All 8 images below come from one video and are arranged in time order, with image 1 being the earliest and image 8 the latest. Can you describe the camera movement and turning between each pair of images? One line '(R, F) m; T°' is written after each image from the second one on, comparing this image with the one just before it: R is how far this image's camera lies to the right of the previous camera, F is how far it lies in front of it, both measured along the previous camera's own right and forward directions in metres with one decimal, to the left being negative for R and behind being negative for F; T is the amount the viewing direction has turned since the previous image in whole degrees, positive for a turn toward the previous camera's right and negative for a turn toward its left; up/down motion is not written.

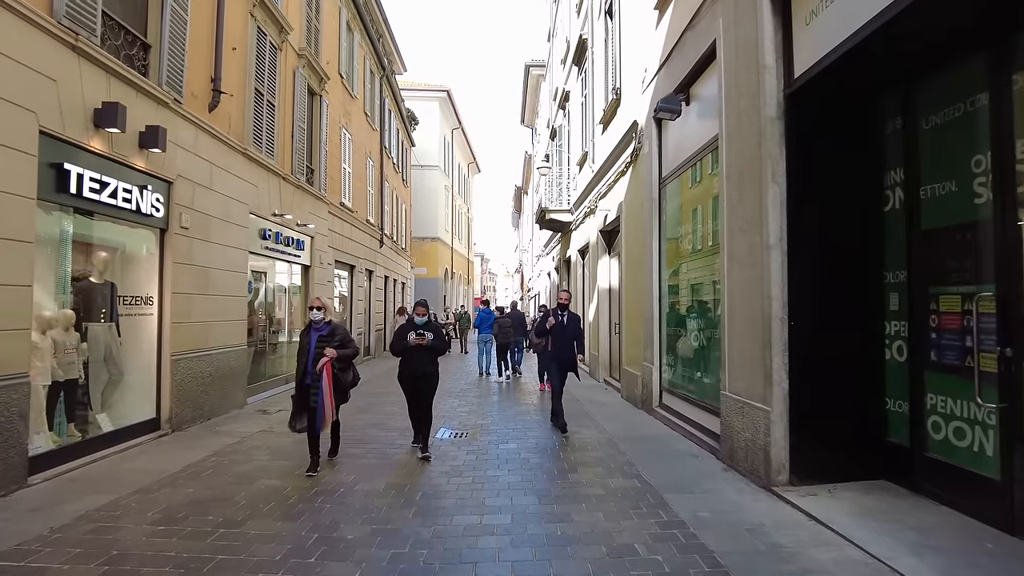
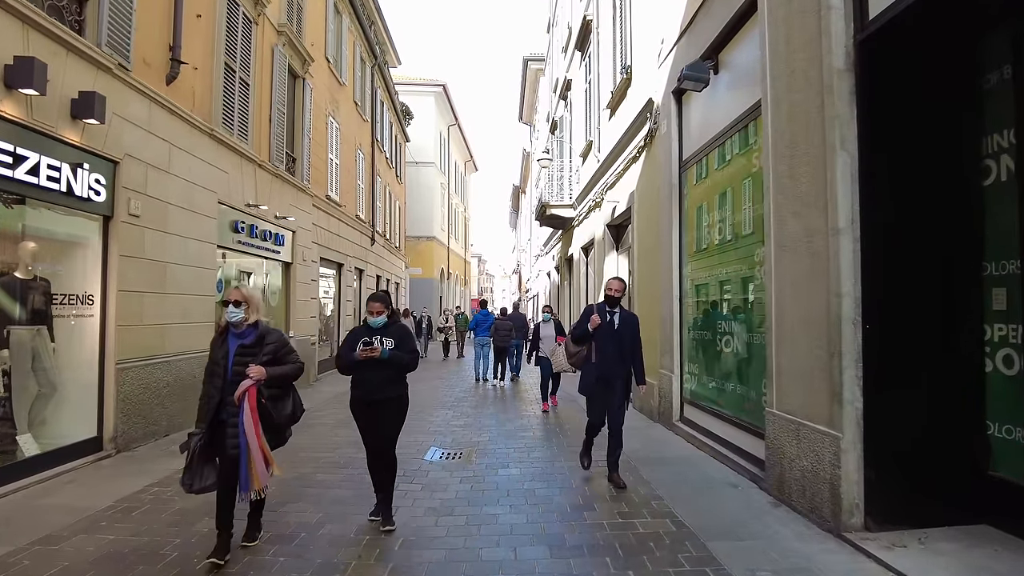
(0.0, +1.0) m; 0°
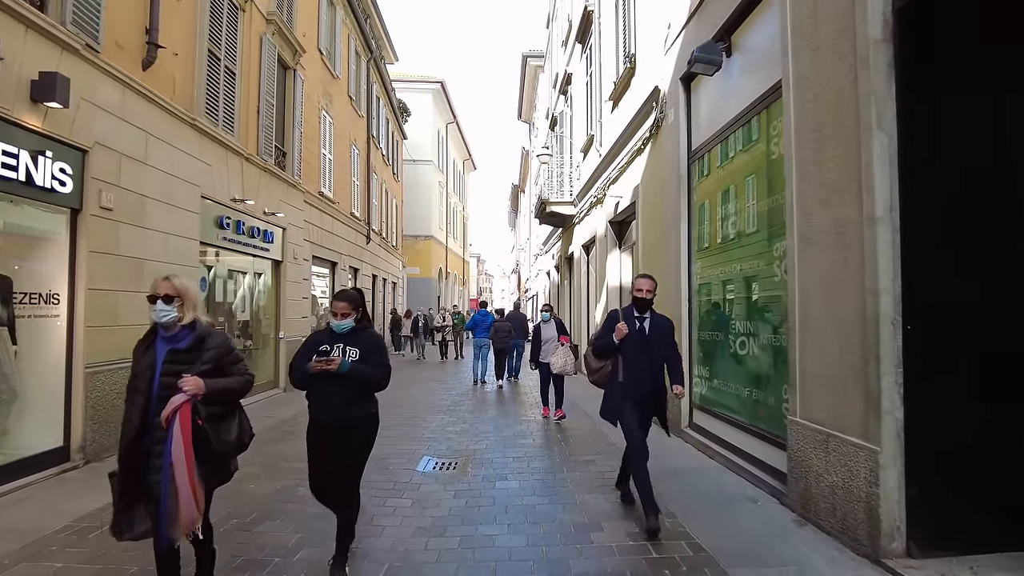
(0.0, +0.4) m; 0°
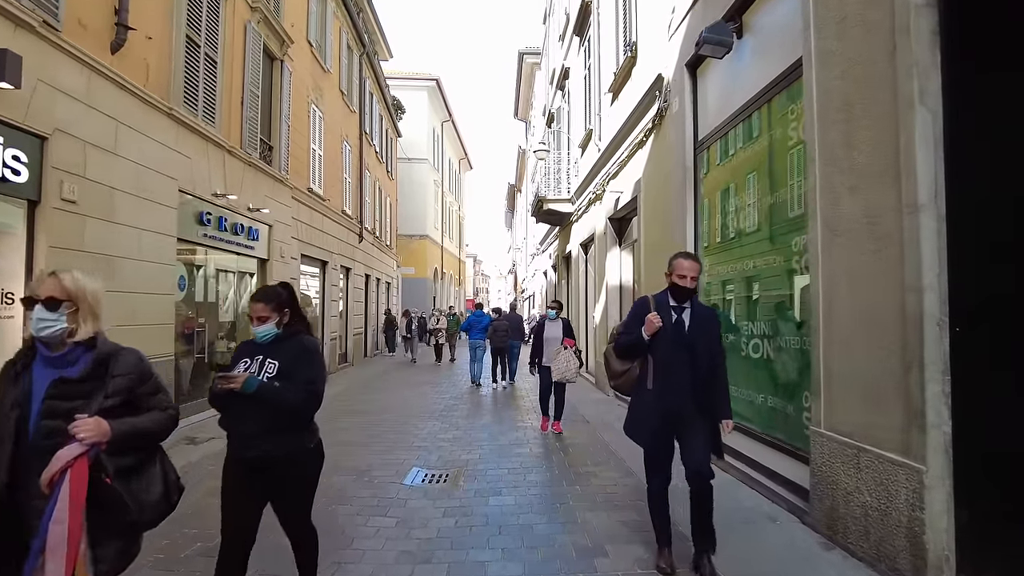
(0.0, +0.4) m; 0°
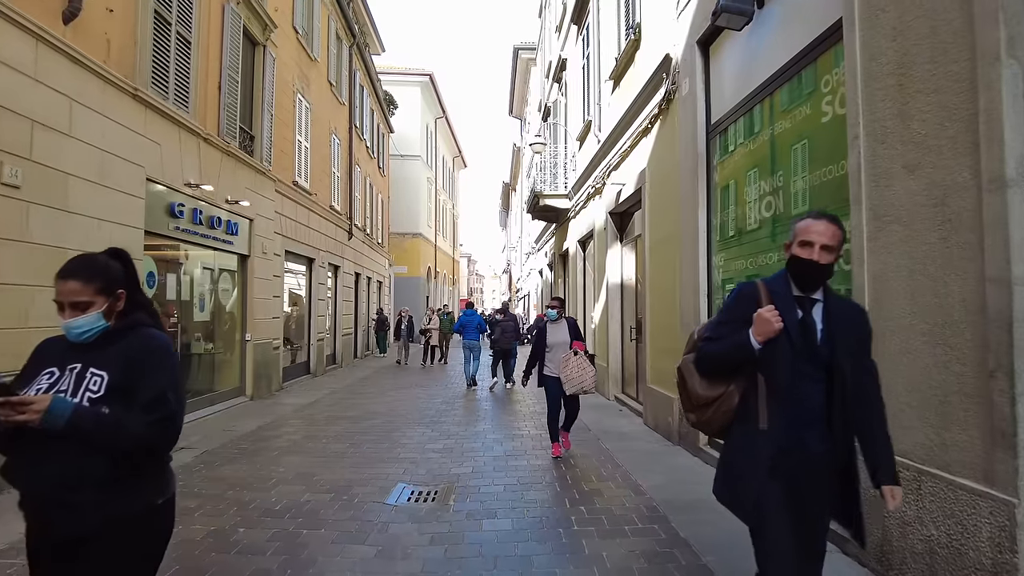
(0.0, +0.6) m; 0°
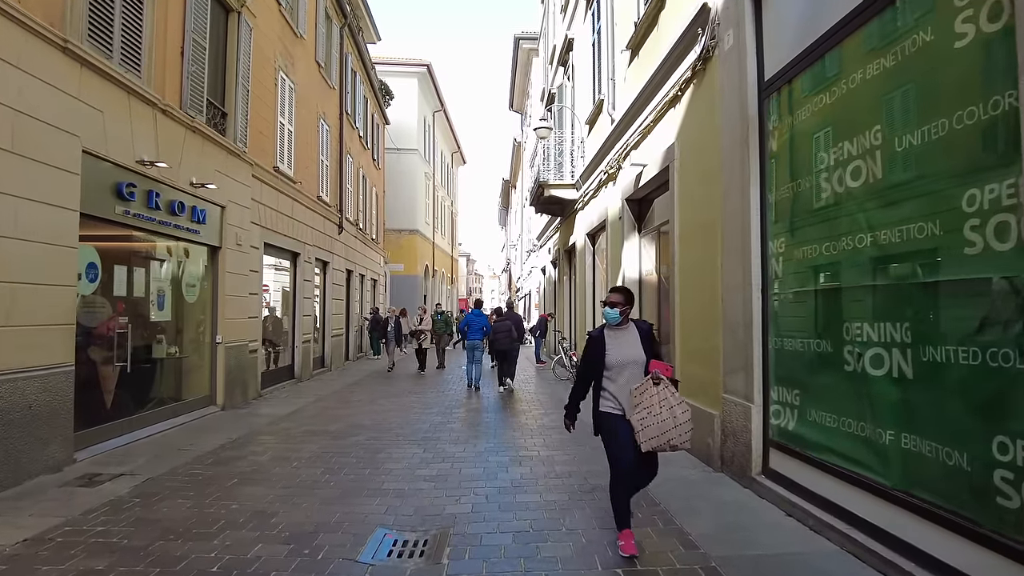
(-0.1, +1.2) m; 0°
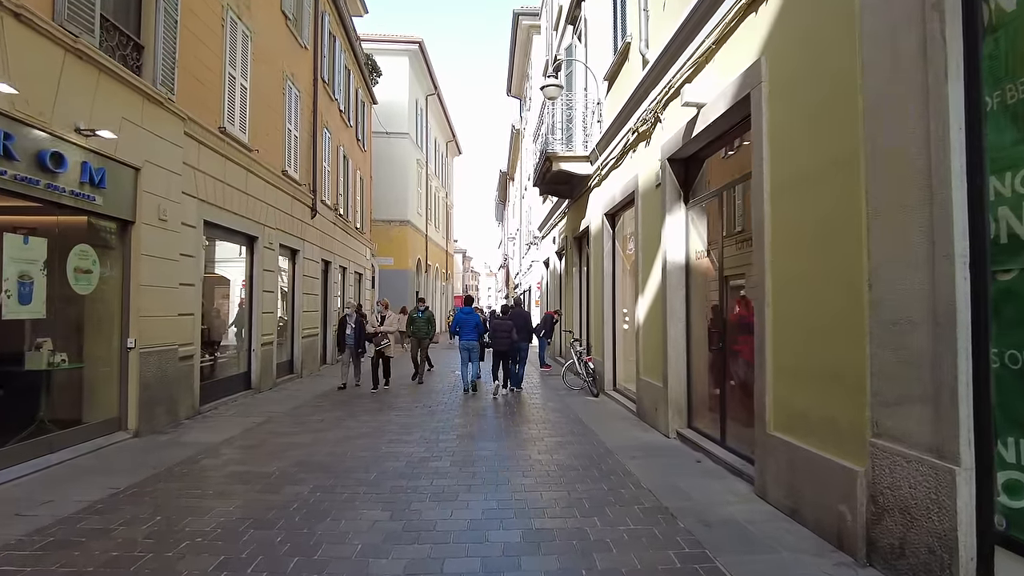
(-0.1, +2.3) m; 0°
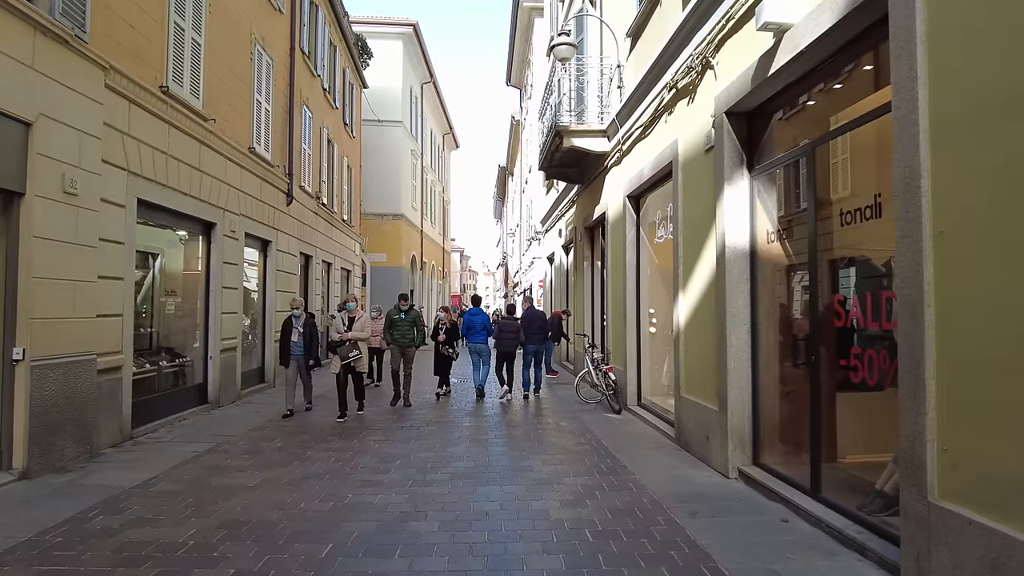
(-0.1, +1.7) m; 0°
